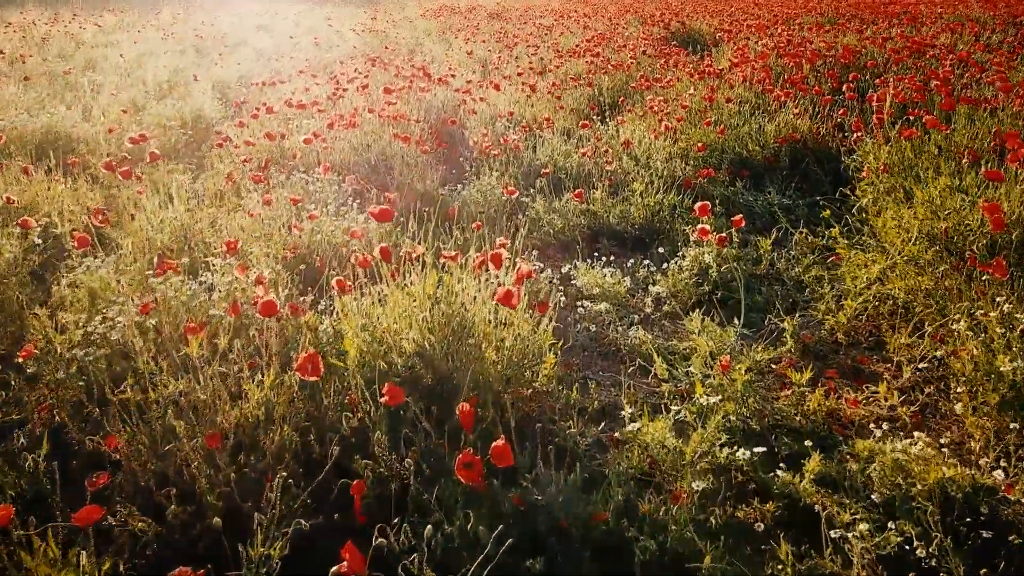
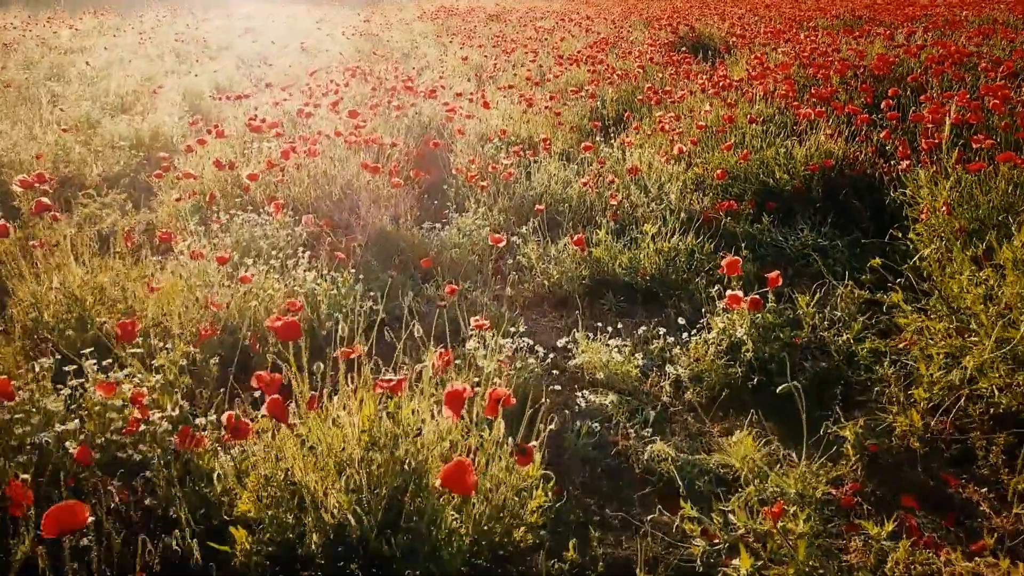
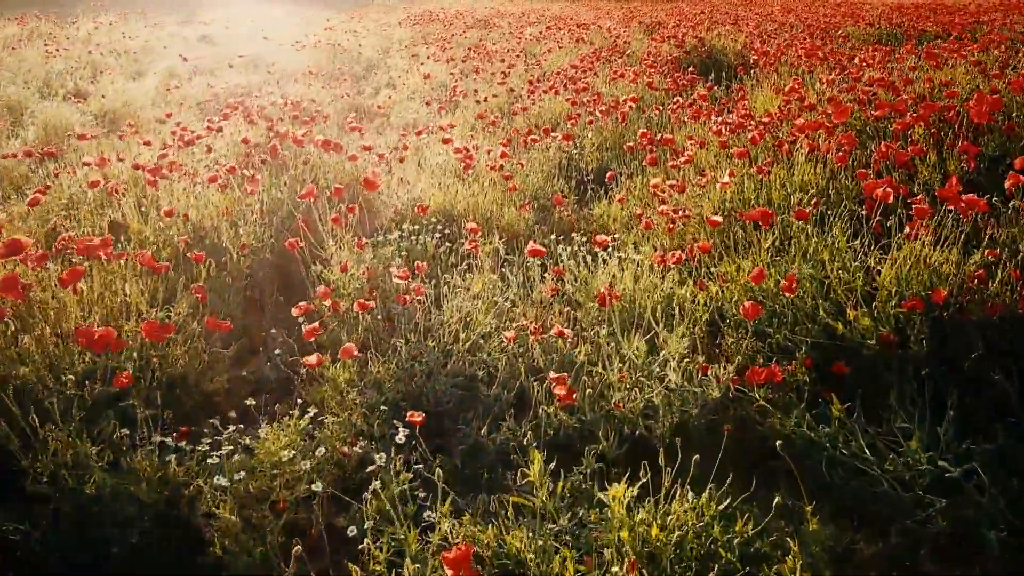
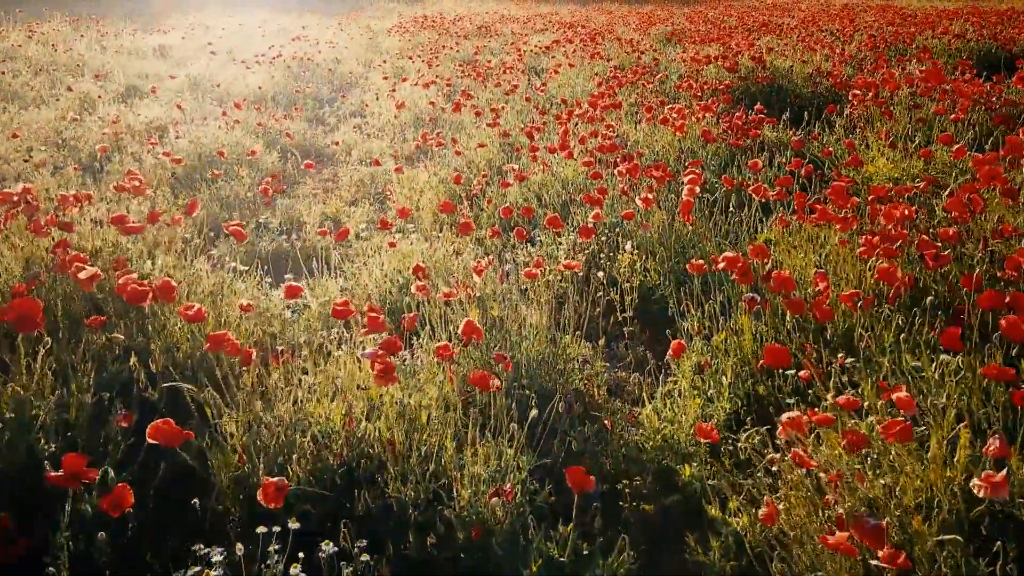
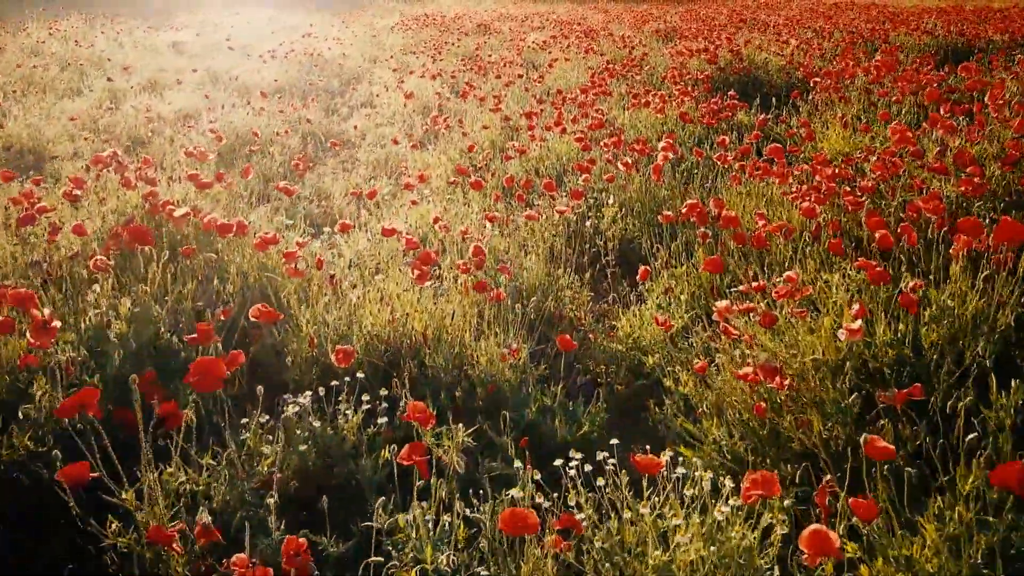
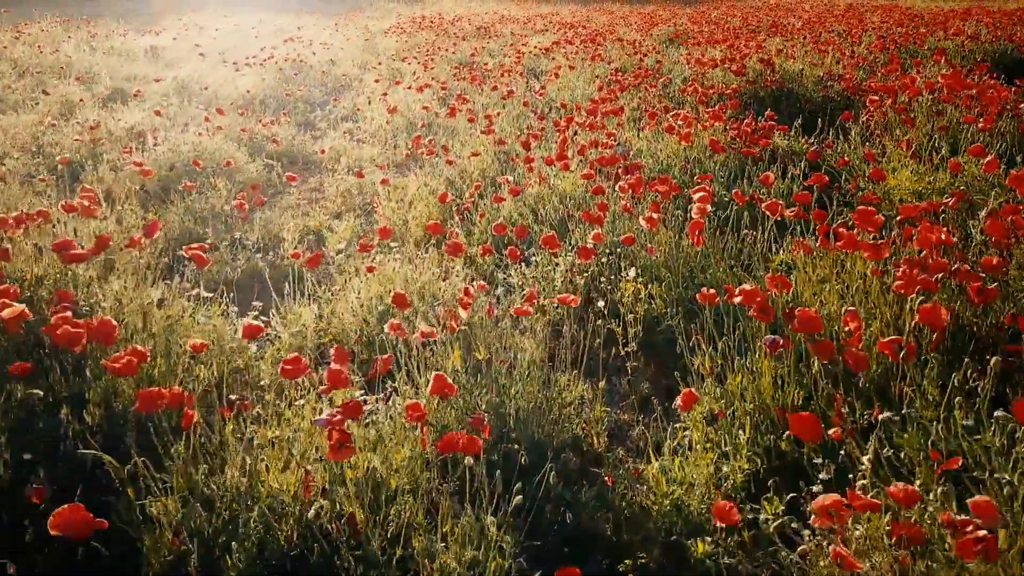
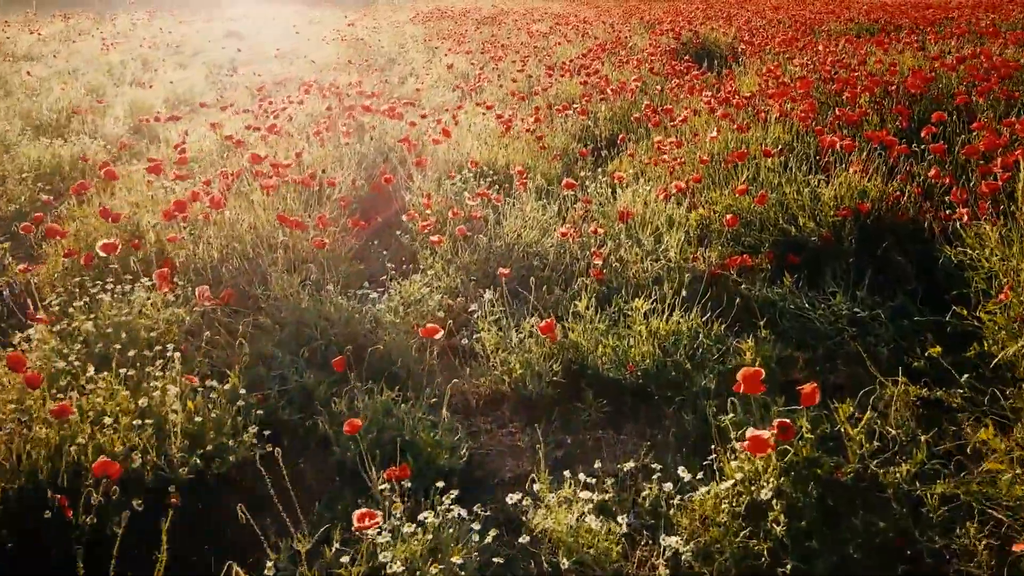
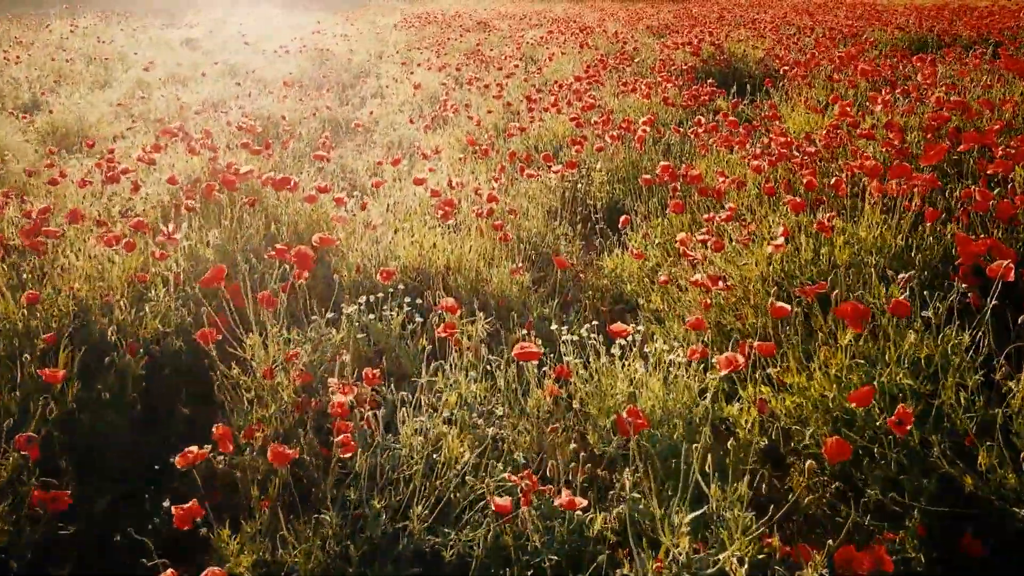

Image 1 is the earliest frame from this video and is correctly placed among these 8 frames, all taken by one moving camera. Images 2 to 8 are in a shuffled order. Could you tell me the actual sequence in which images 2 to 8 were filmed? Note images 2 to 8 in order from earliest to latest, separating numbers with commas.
2, 7, 3, 8, 5, 4, 6
